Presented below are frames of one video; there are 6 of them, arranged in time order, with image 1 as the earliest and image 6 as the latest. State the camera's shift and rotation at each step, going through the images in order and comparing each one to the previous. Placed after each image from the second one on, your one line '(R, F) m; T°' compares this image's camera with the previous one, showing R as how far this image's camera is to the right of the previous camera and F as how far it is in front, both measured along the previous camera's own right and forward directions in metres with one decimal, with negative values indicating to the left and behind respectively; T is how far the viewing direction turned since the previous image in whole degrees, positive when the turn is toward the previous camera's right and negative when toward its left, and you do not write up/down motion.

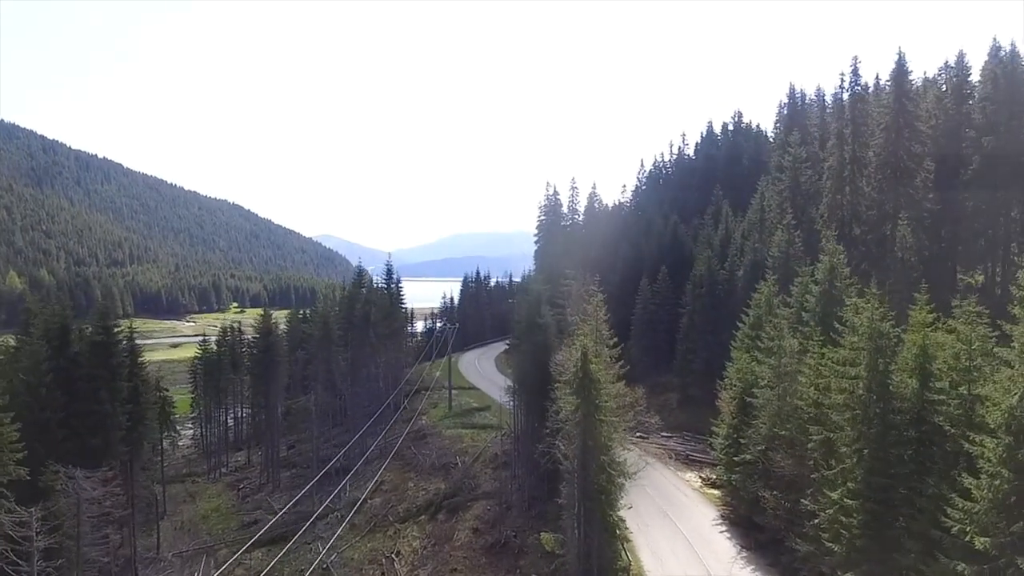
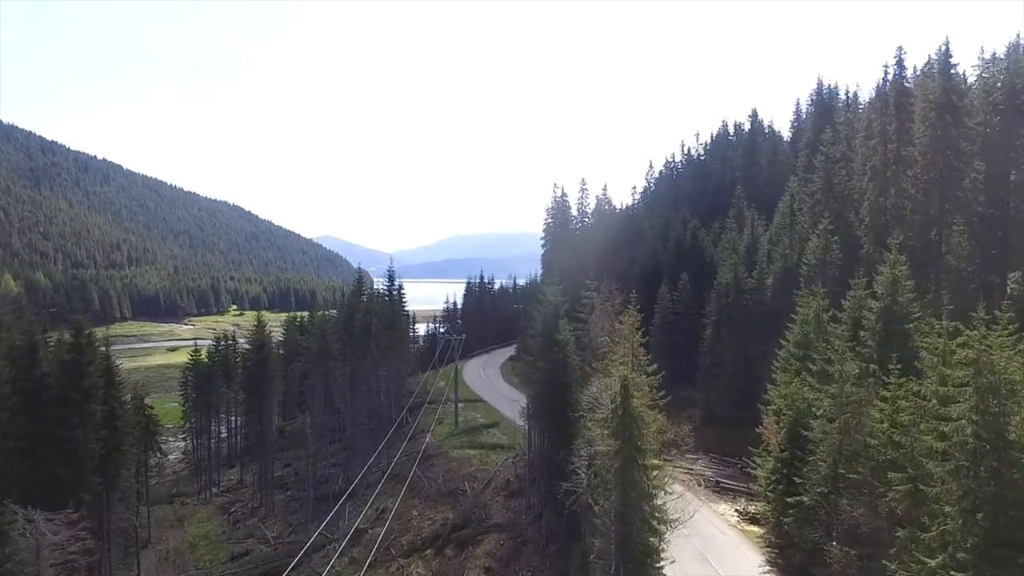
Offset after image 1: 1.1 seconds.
(-0.8, +3.7) m; 0°
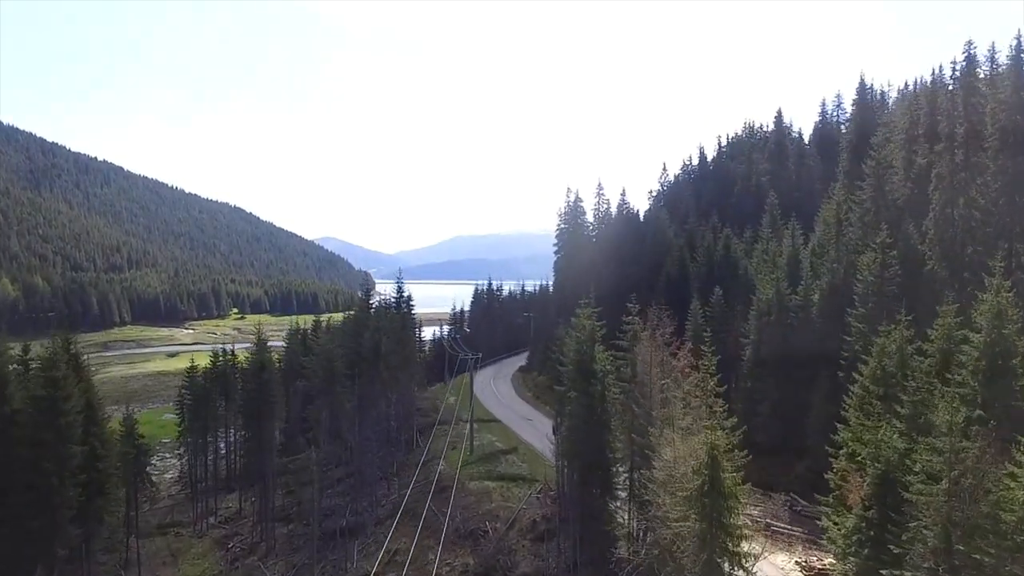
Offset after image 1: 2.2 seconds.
(-1.4, +4.0) m; 0°
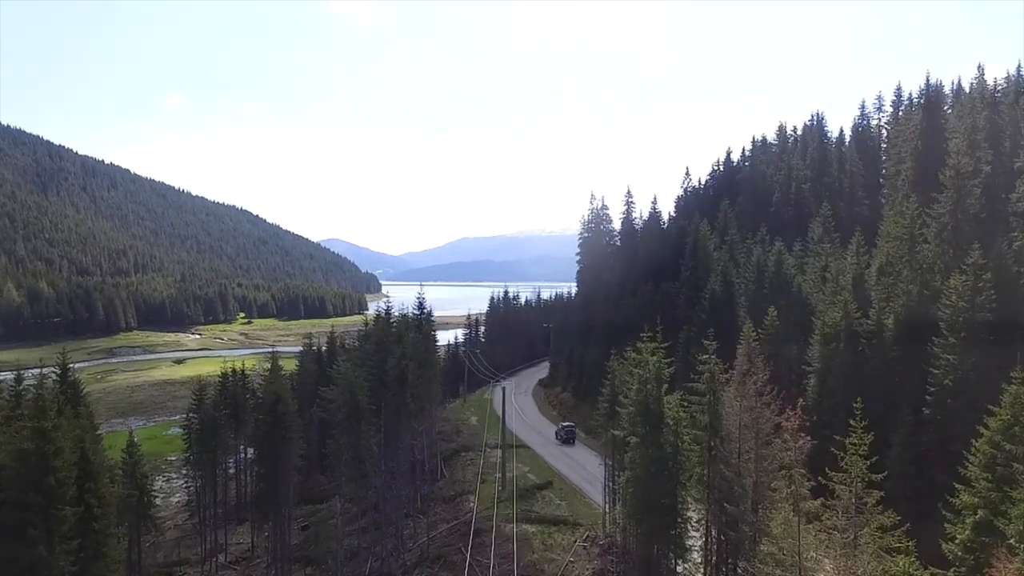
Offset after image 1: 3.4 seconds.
(-2.0, +4.2) m; 0°
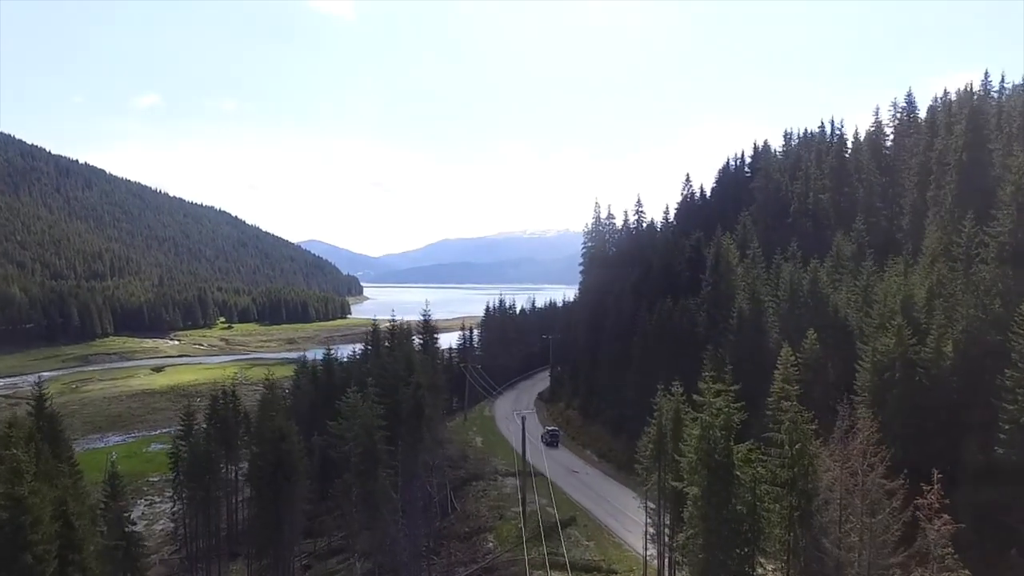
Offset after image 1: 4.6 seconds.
(-2.5, +3.6) m; +2°
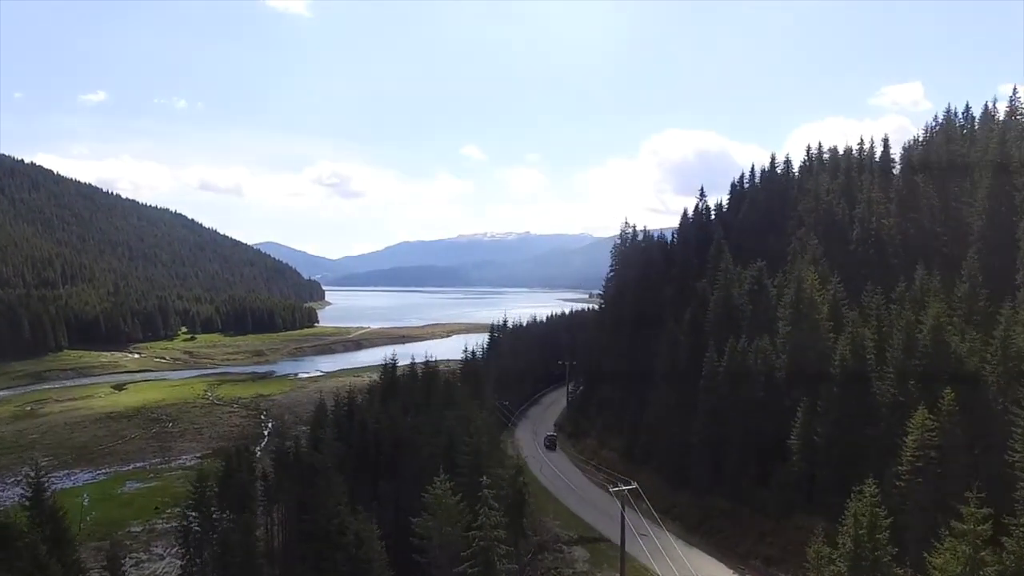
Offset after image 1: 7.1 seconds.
(-7.3, +6.9) m; +3°
